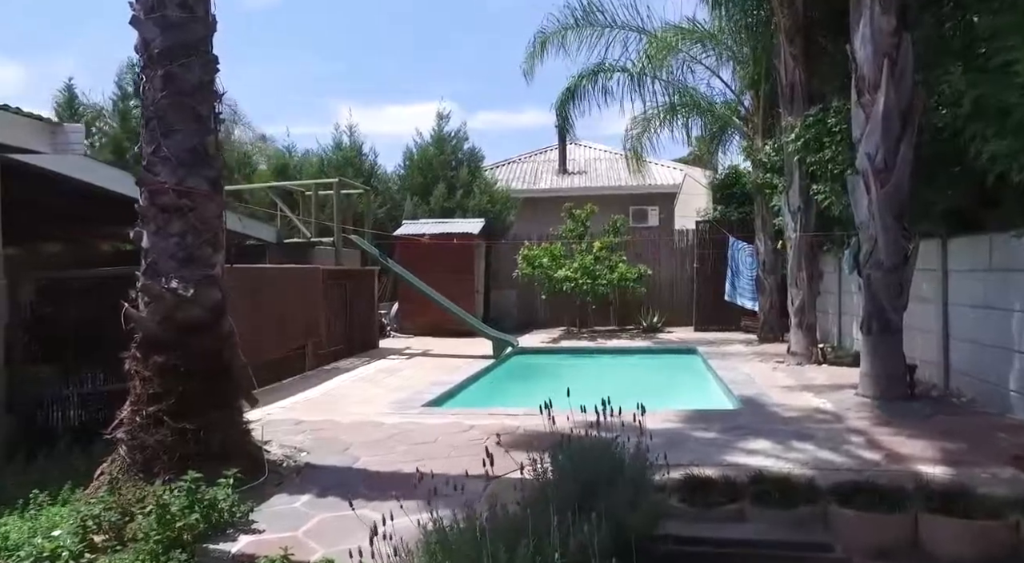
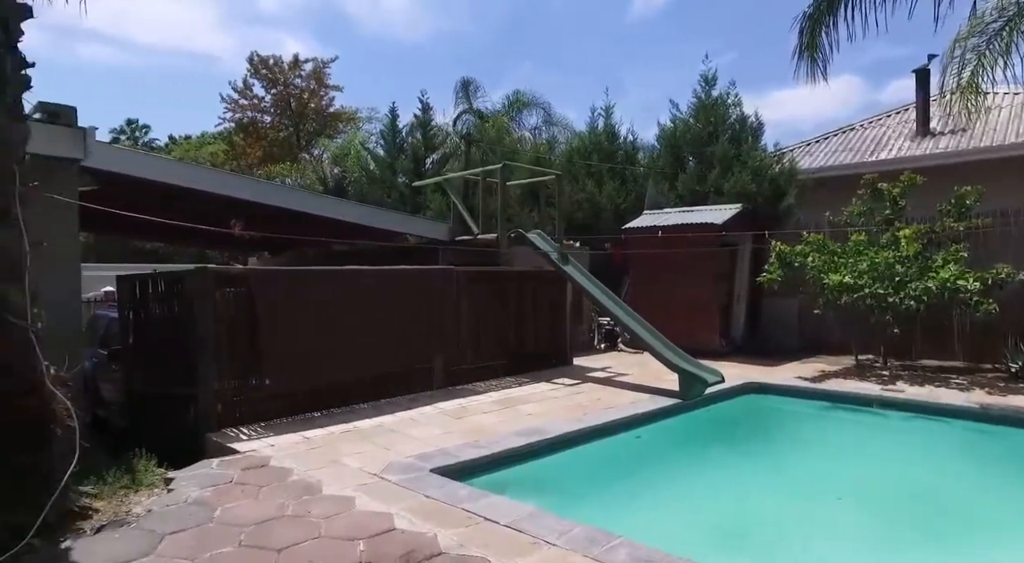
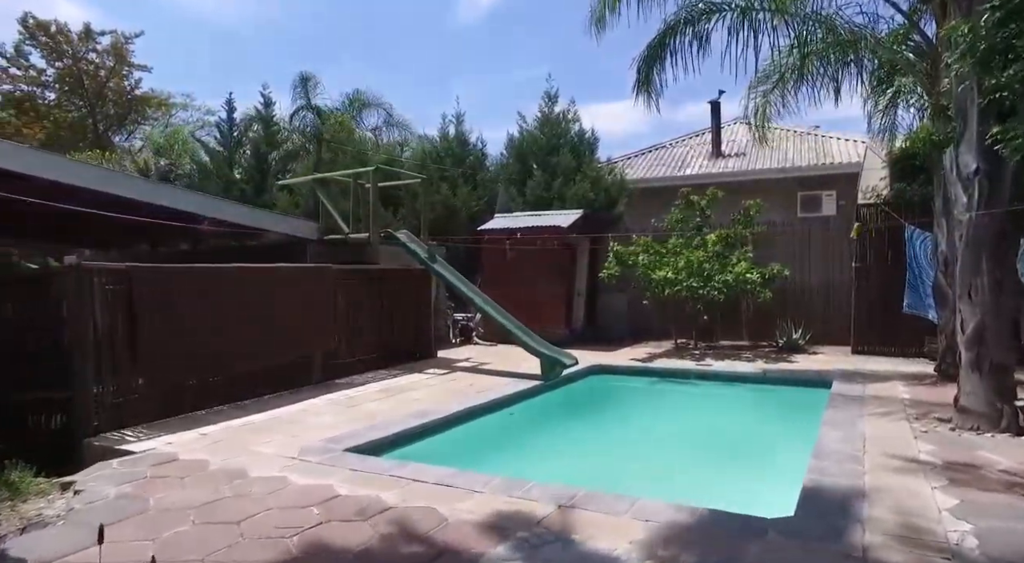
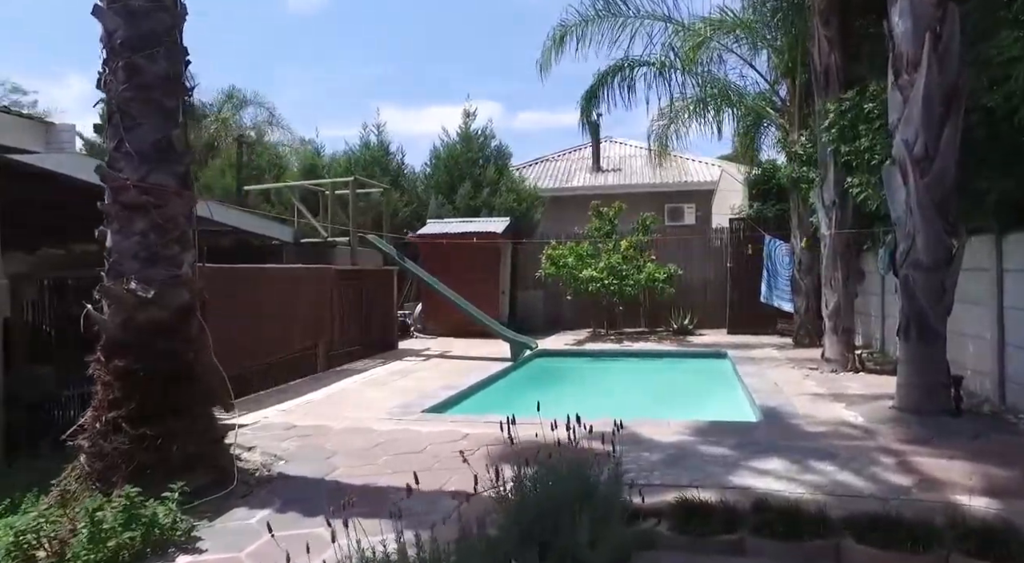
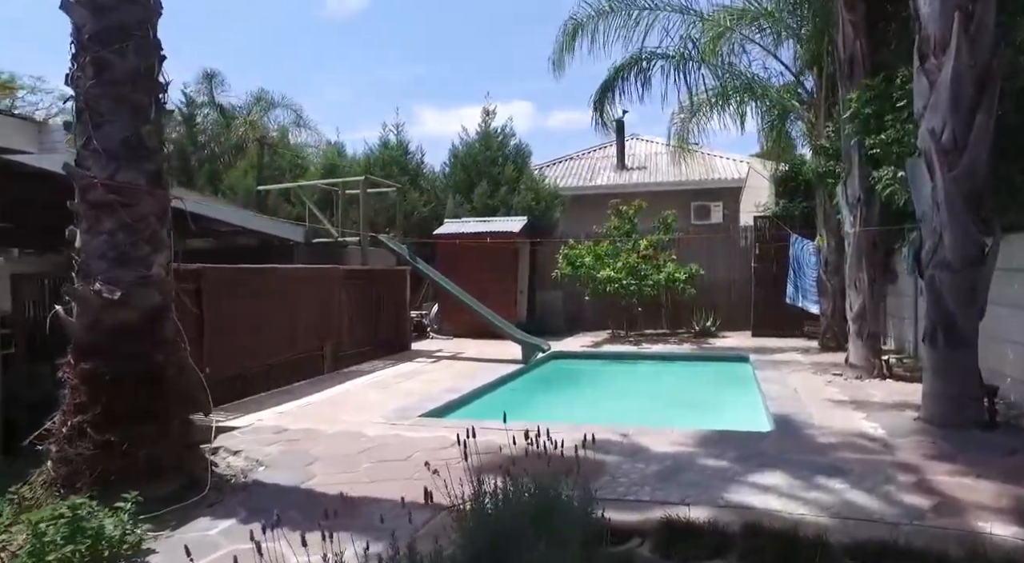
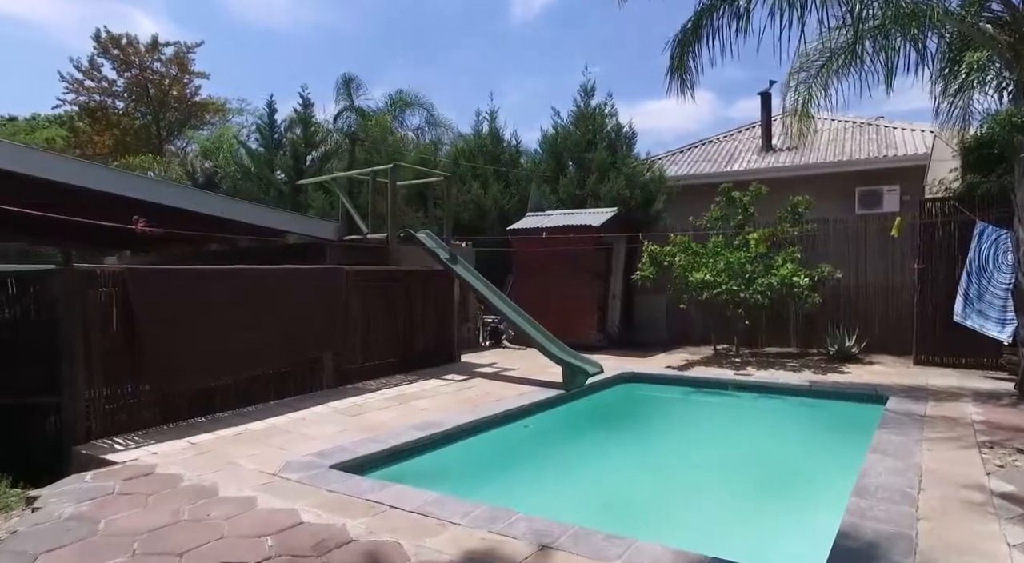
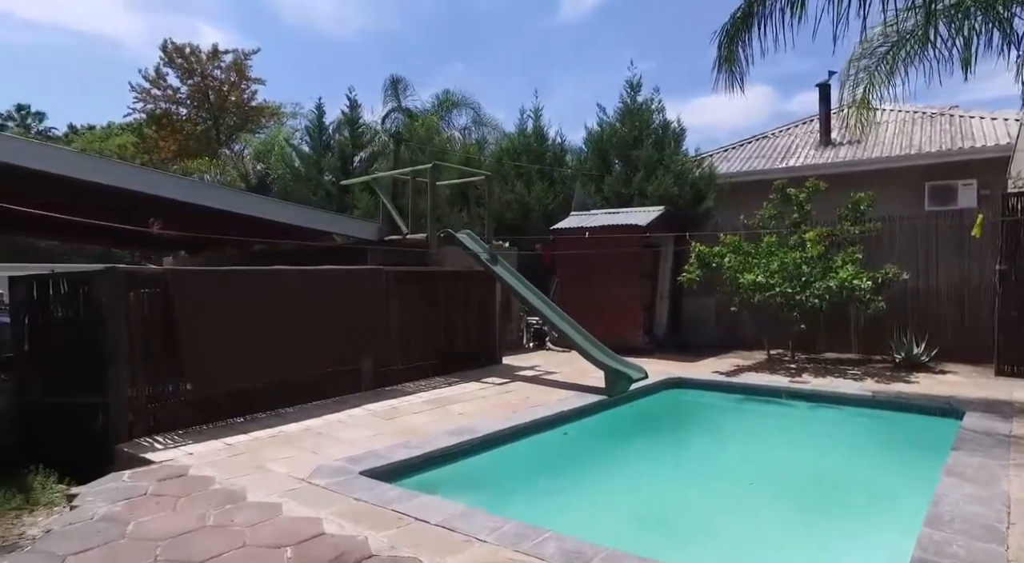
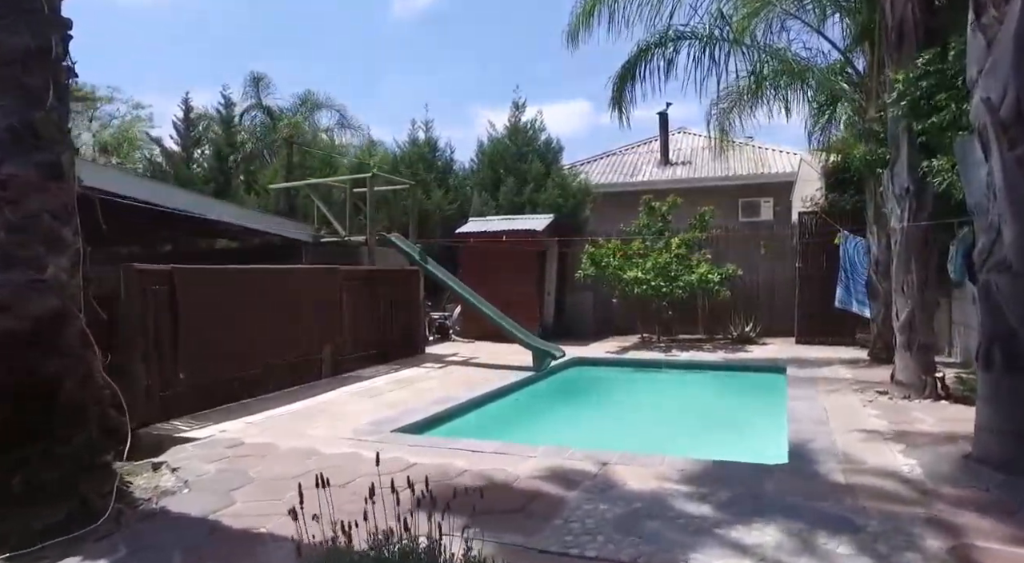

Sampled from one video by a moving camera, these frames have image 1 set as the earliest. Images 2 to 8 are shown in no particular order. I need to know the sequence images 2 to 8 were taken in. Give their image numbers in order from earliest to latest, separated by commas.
4, 5, 8, 3, 6, 7, 2
